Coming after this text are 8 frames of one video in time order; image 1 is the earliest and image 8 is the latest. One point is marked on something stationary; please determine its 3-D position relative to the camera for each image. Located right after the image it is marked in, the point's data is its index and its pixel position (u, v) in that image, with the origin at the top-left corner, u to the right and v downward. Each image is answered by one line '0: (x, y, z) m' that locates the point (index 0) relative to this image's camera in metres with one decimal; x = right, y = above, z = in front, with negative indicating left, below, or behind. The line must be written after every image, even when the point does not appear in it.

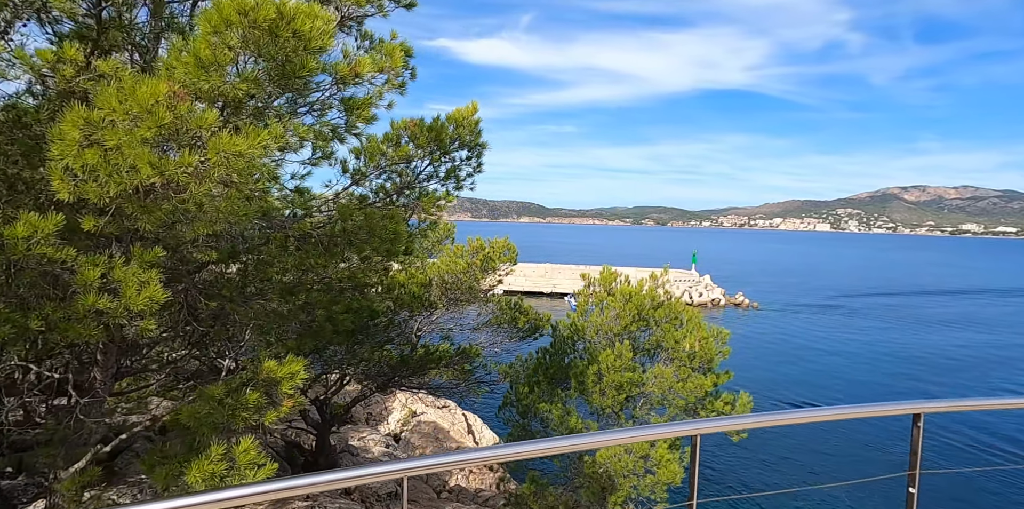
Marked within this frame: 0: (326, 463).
0: (-5.7, -6.3, +16.3) m
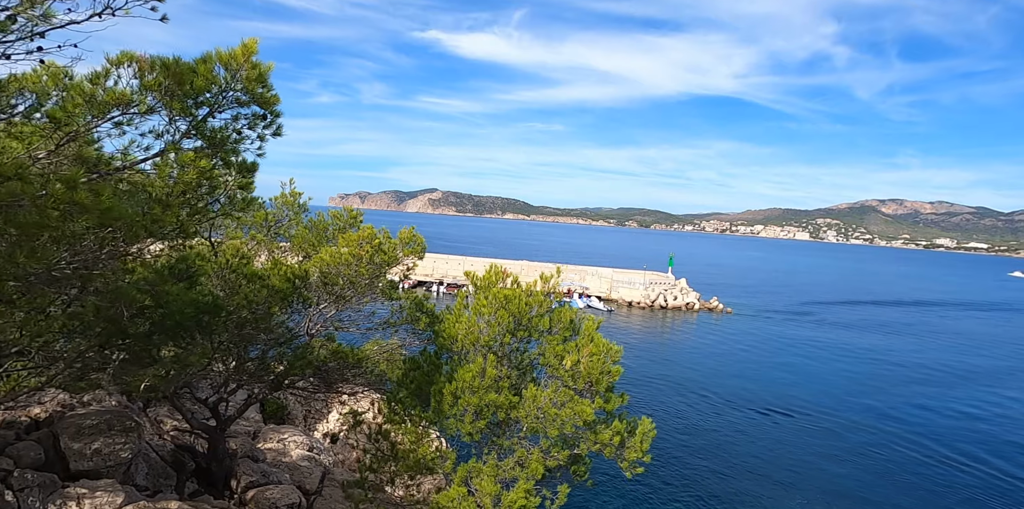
0: (-8.1, -5.9, +14.7) m
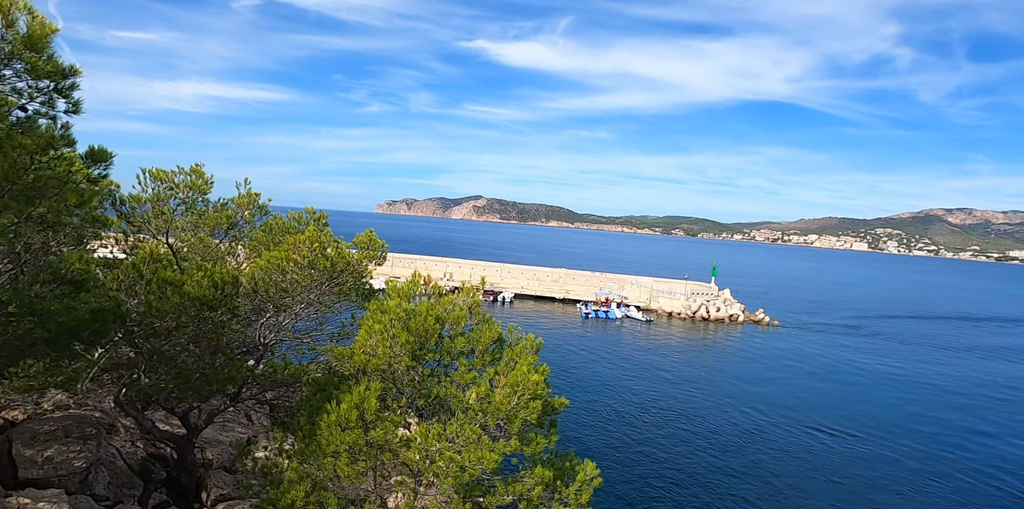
0: (-8.6, -6.0, +14.2) m
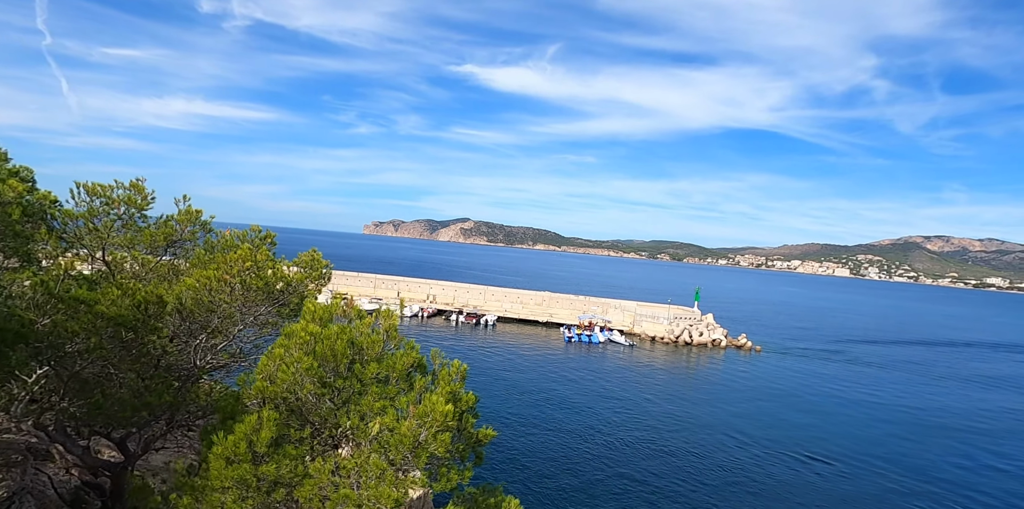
0: (-9.8, -6.5, +13.5) m
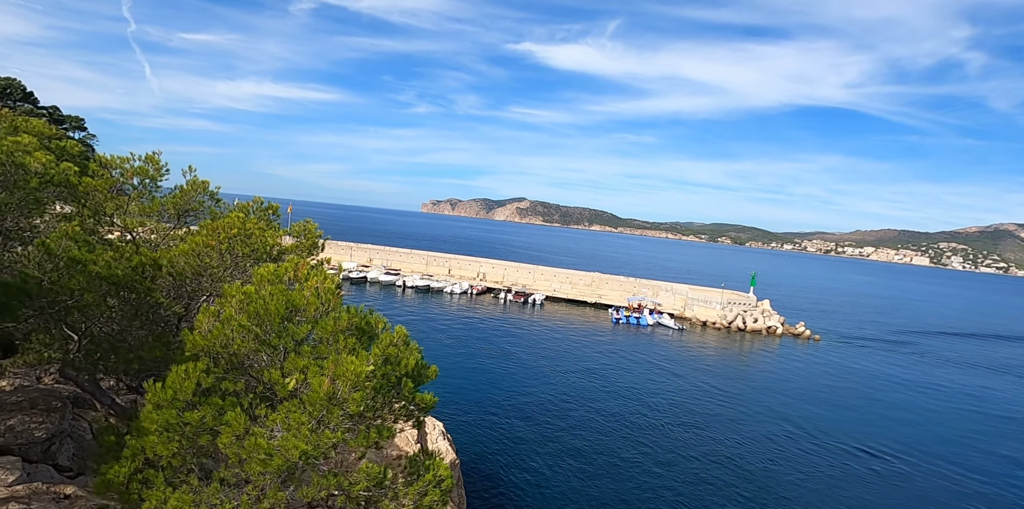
0: (-10.0, -5.6, +14.8) m
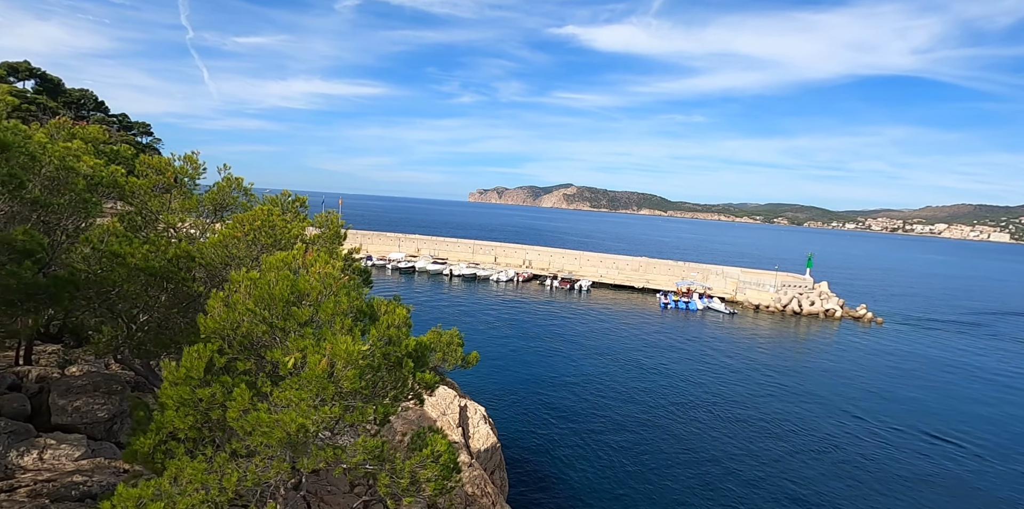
0: (-9.2, -5.4, +15.9) m
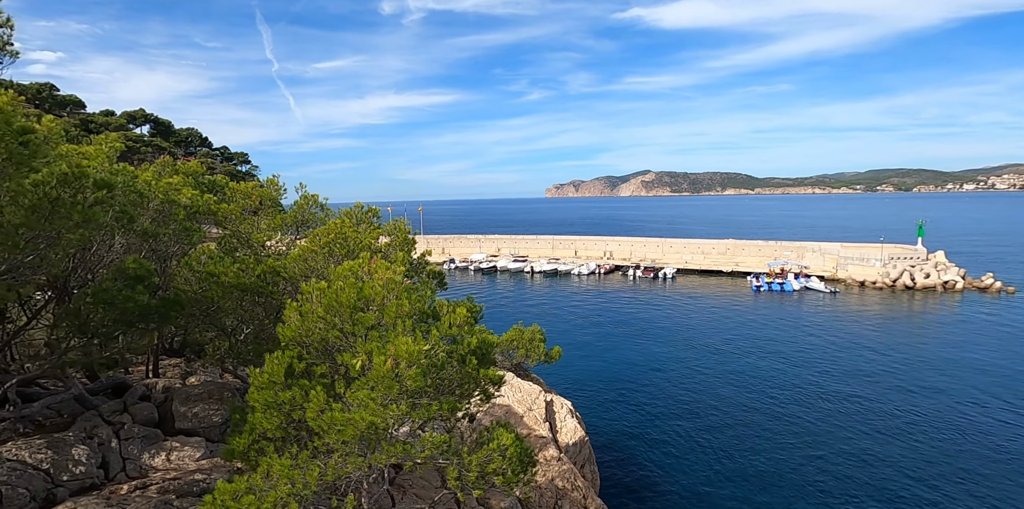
0: (-6.7, -5.9, +17.2) m
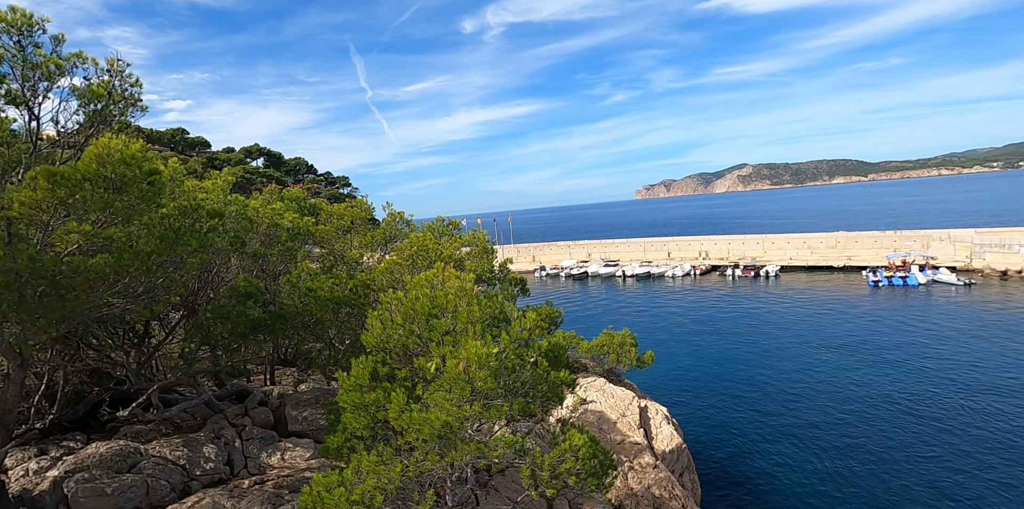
0: (-3.7, -6.3, +18.1) m
